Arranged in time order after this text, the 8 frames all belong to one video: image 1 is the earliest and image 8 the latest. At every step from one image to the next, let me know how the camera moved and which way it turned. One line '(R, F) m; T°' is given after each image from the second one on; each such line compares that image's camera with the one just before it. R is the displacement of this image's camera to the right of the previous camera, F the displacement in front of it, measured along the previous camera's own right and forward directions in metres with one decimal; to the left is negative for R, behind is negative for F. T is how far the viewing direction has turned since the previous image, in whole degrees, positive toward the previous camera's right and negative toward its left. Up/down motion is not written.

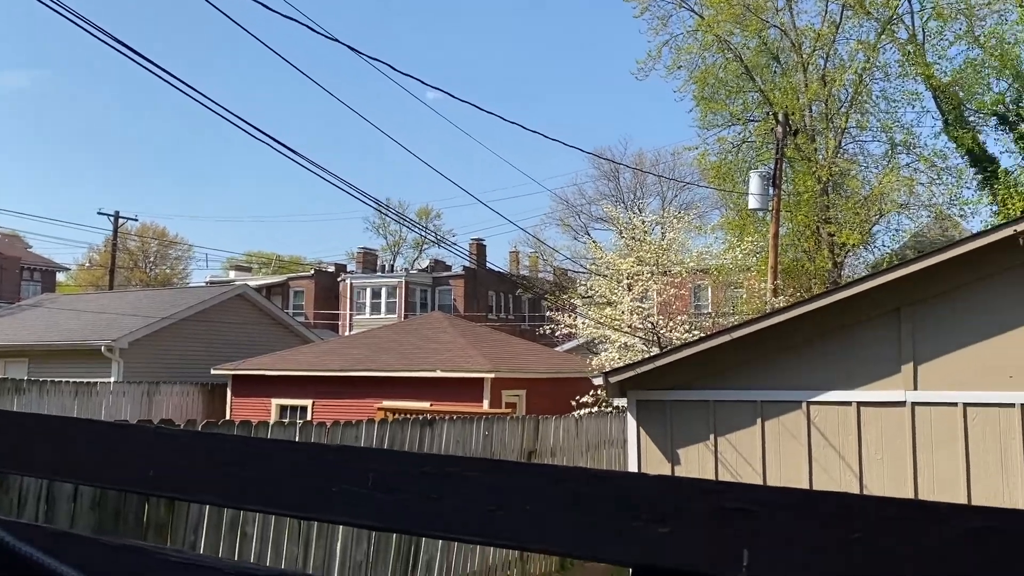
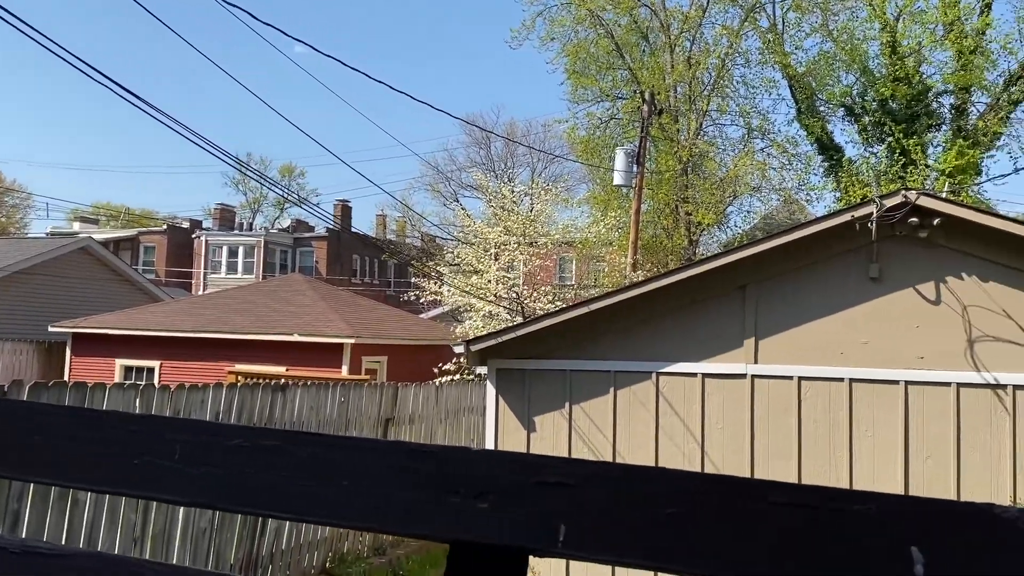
(+0.7, 0.0) m; +8°
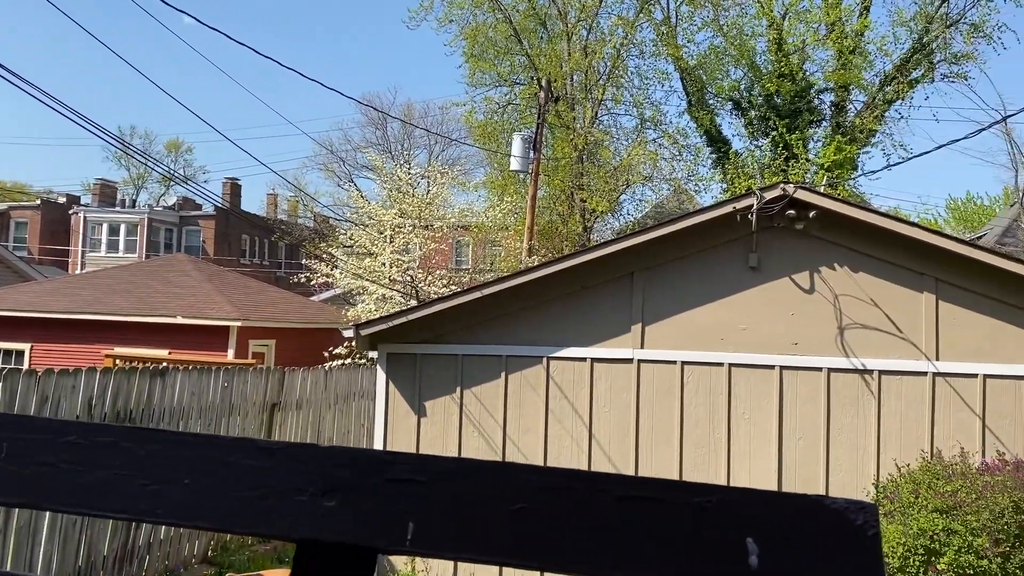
(+0.8, 0.0) m; +6°
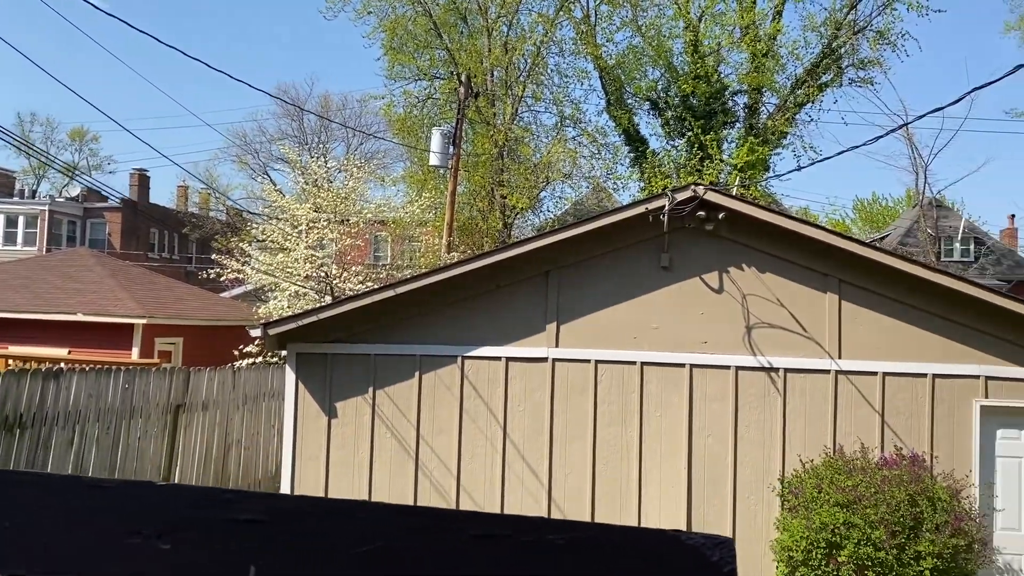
(+0.4, +0.2) m; +5°
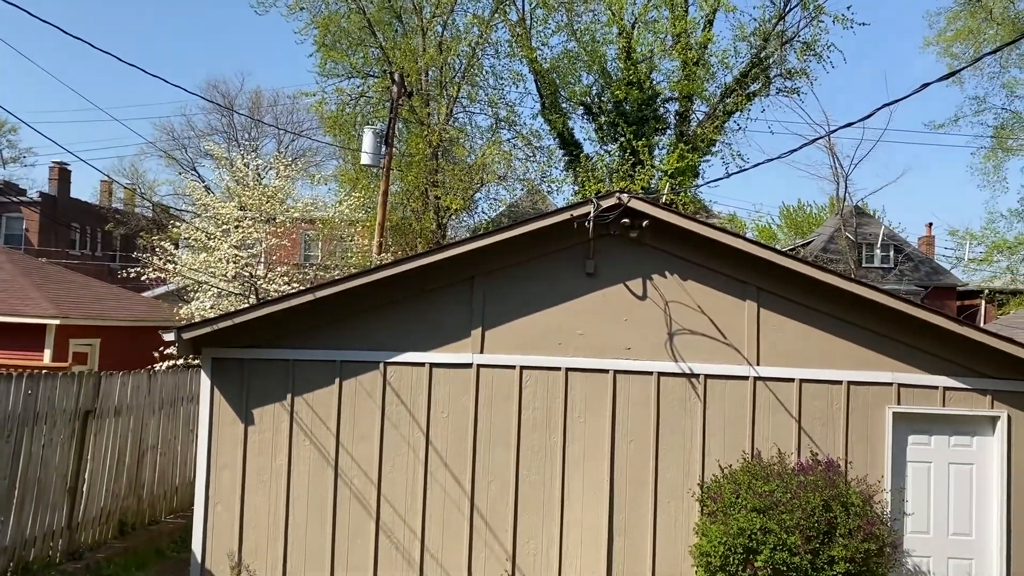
(+0.6, +0.1) m; +4°
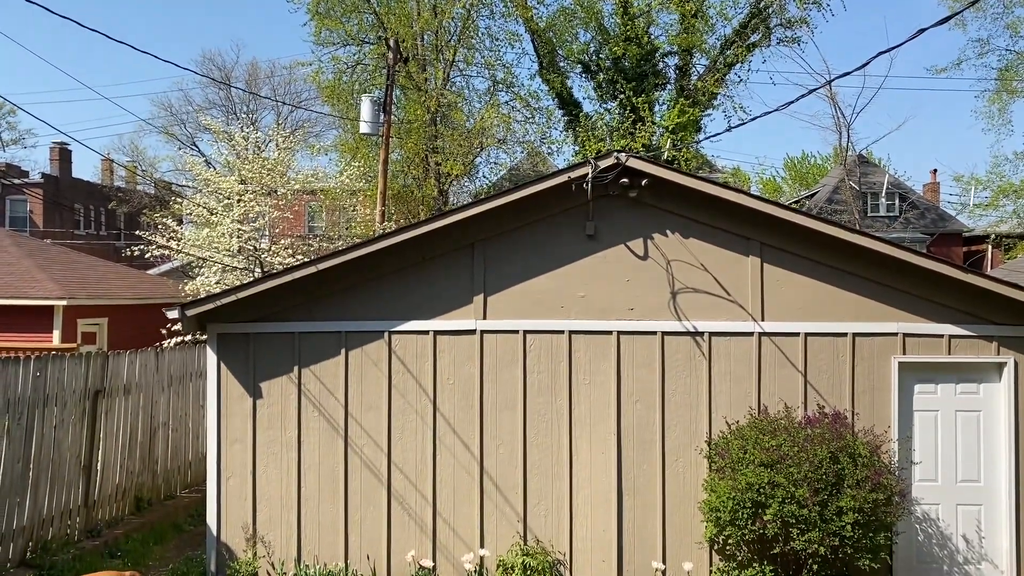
(+0.2, 0.0) m; -1°
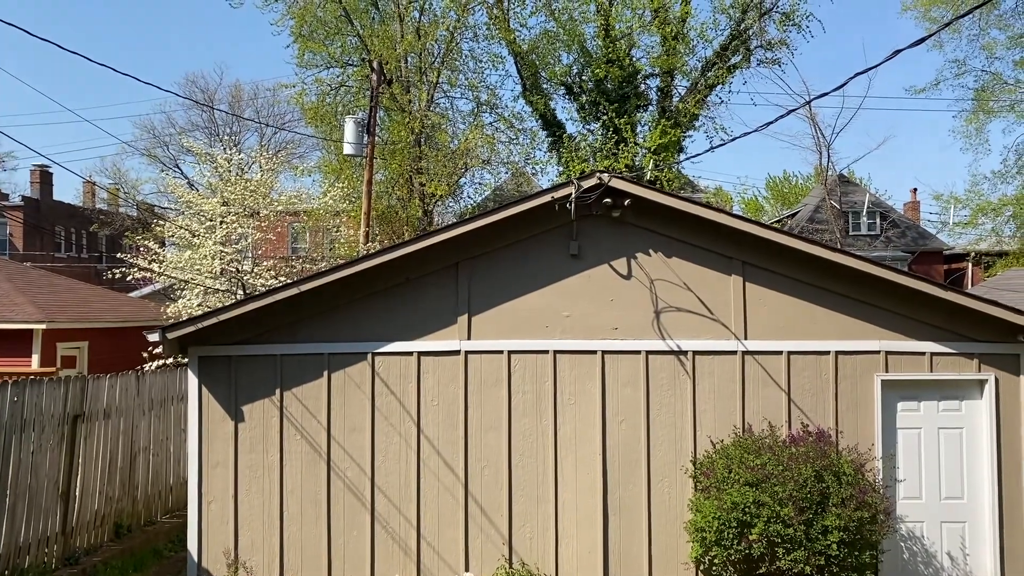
(+0.1, 0.0) m; +1°
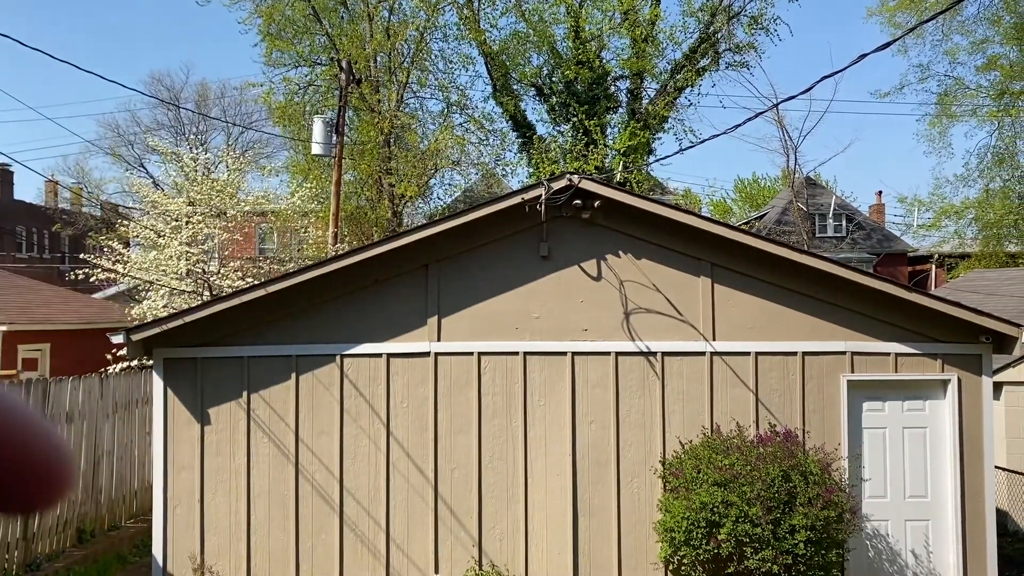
(+0.1, 0.0) m; +2°
